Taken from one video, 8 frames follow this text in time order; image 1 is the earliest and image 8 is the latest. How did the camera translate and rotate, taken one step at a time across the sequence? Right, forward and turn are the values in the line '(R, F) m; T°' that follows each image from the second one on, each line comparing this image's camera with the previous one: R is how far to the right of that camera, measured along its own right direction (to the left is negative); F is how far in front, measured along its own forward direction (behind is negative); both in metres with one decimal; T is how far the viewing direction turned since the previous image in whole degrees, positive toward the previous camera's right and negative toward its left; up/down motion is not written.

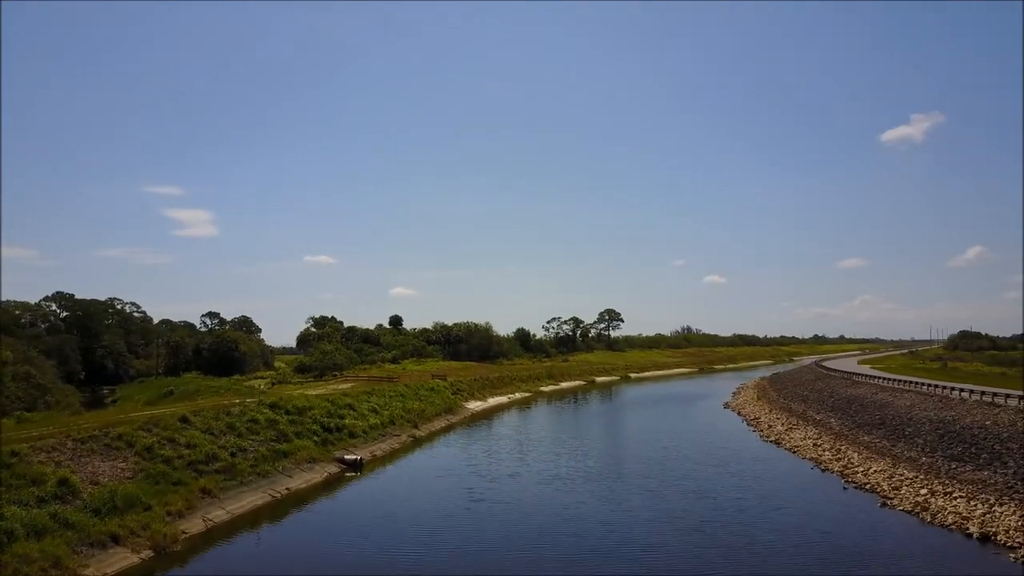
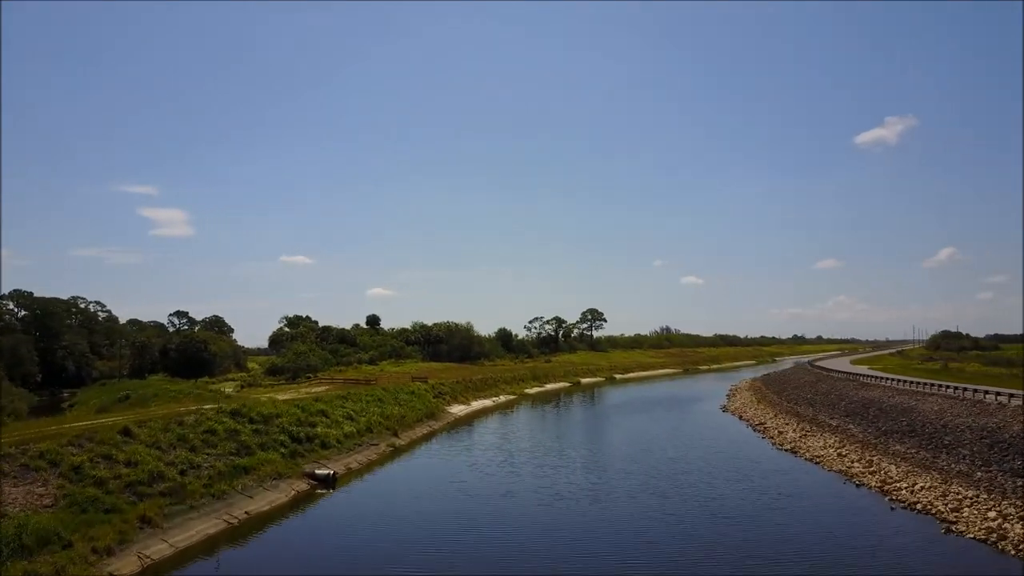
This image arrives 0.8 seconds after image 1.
(-0.6, +3.1) m; +2°
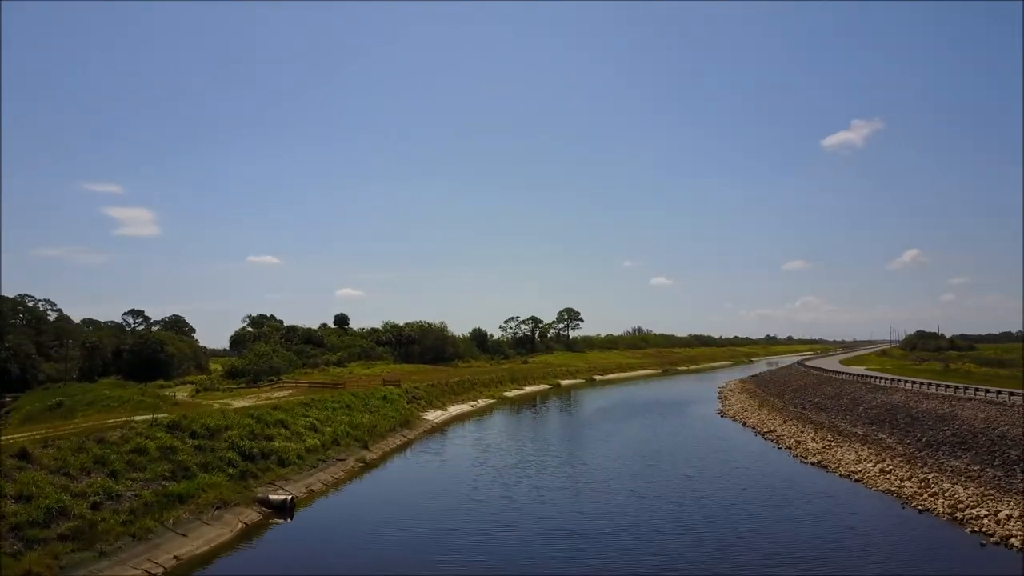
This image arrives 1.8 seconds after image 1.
(-0.7, +3.9) m; +3°
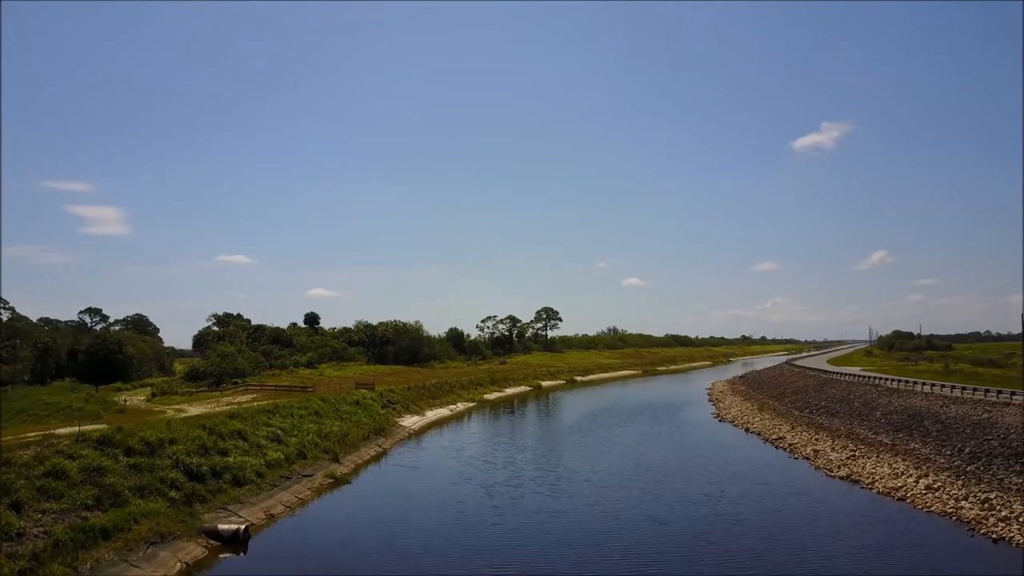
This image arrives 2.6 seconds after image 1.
(-0.6, +3.2) m; +2°
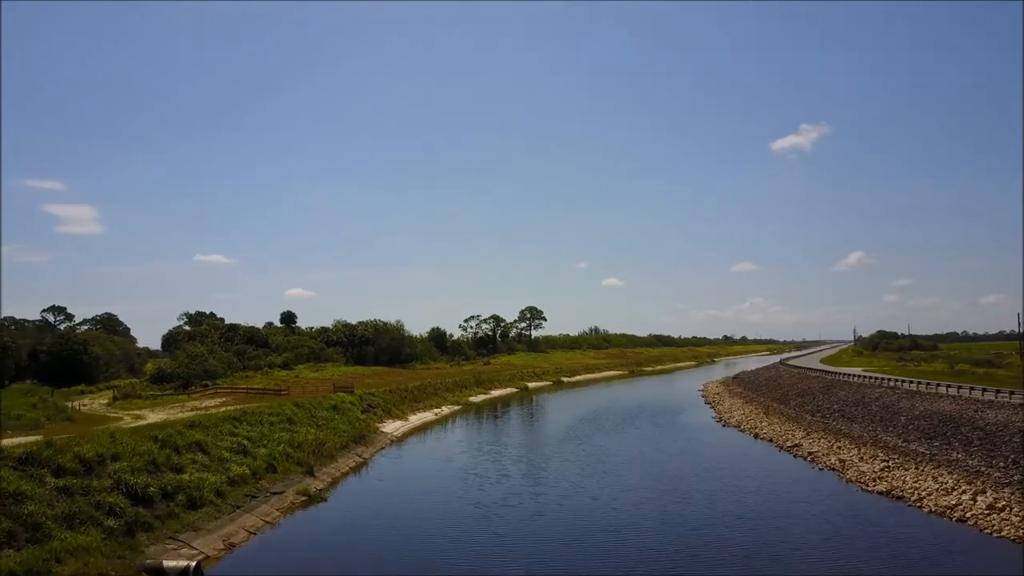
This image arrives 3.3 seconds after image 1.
(-0.6, +2.8) m; +2°
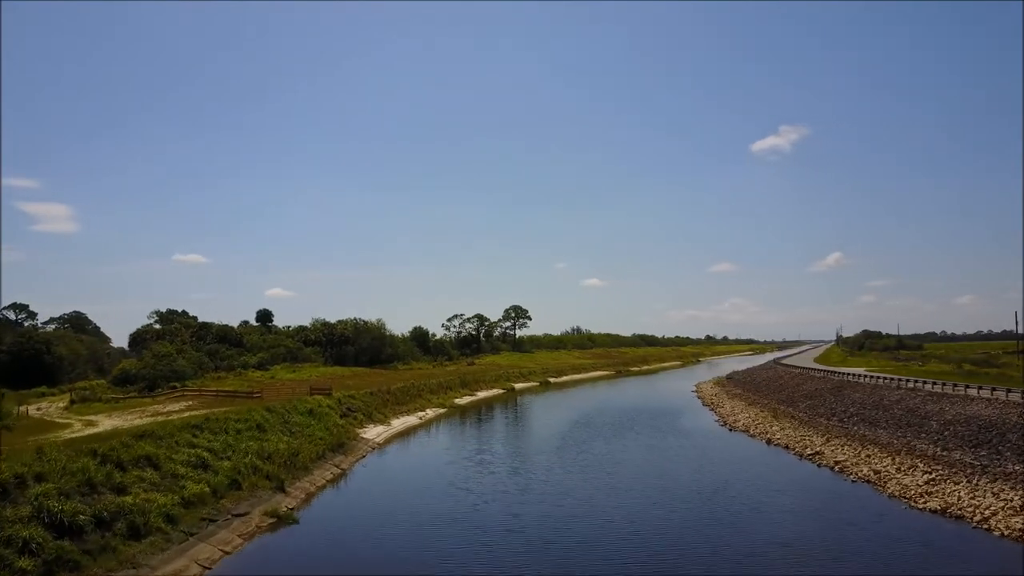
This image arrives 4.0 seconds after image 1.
(-0.6, +2.8) m; +2°
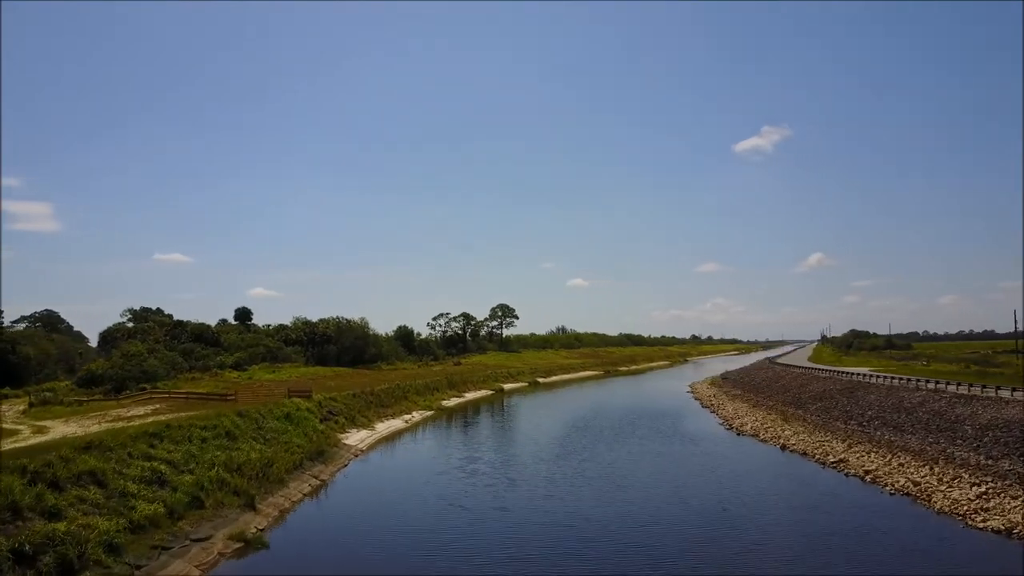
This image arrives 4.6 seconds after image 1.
(-0.5, +2.4) m; +1°
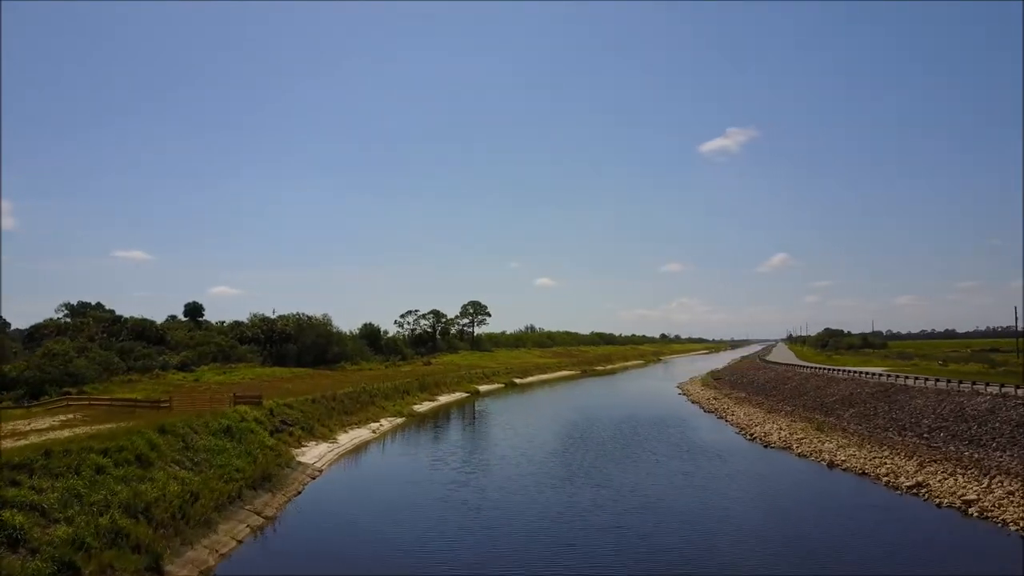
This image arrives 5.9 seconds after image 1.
(-1.1, +5.3) m; +3°
